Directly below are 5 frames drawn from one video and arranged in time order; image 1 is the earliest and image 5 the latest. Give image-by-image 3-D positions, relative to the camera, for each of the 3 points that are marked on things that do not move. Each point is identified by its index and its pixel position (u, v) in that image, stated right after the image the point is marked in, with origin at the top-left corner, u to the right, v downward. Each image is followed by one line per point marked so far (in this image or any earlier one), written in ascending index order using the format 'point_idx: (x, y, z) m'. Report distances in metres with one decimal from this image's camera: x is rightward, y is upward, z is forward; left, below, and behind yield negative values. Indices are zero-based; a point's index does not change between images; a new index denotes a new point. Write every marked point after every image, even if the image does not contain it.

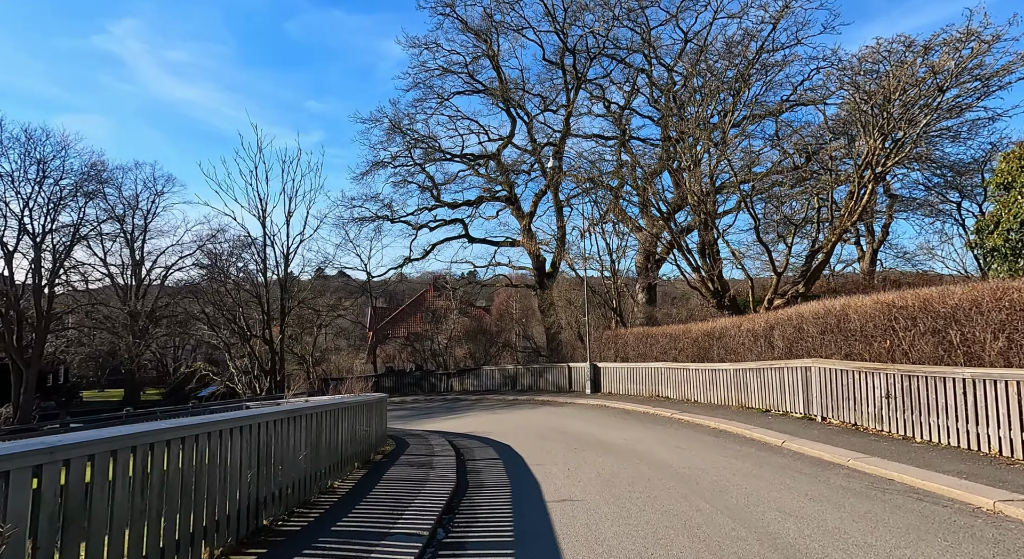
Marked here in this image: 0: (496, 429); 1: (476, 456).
0: (-0.4, -3.9, +19.7) m
1: (-0.7, -3.4, +14.3) m
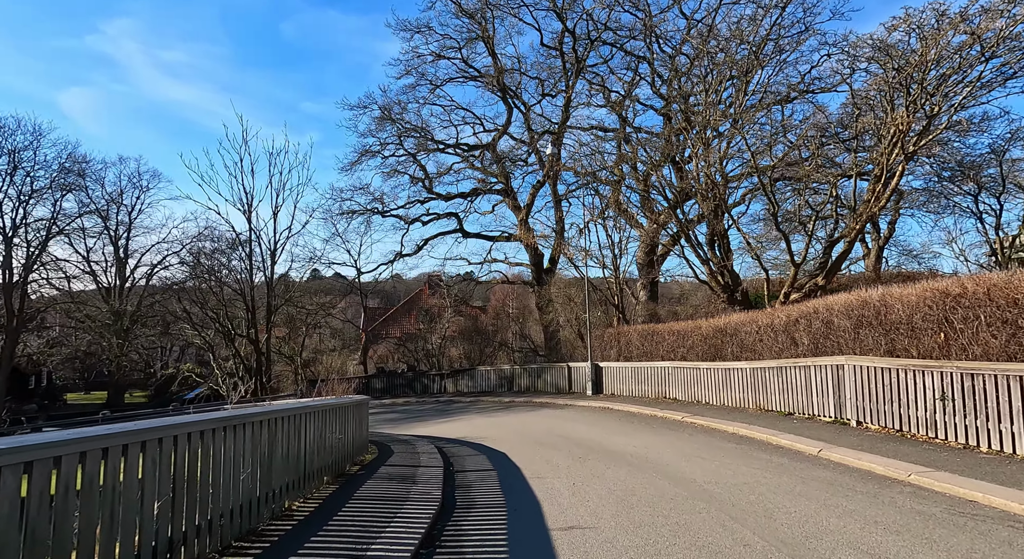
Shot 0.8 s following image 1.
0: (-0.5, -3.7, +18.1) m
1: (-0.8, -3.2, +12.7) m
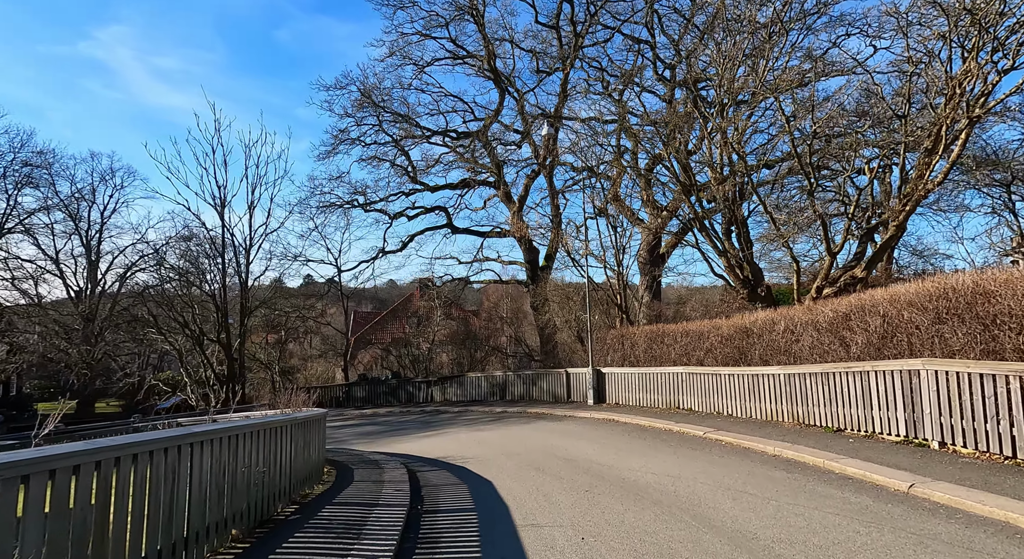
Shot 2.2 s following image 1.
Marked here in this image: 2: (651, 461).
0: (-0.7, -3.5, +15.4) m
1: (-0.9, -3.0, +10.1) m
2: (+2.0, -2.7, +11.1) m
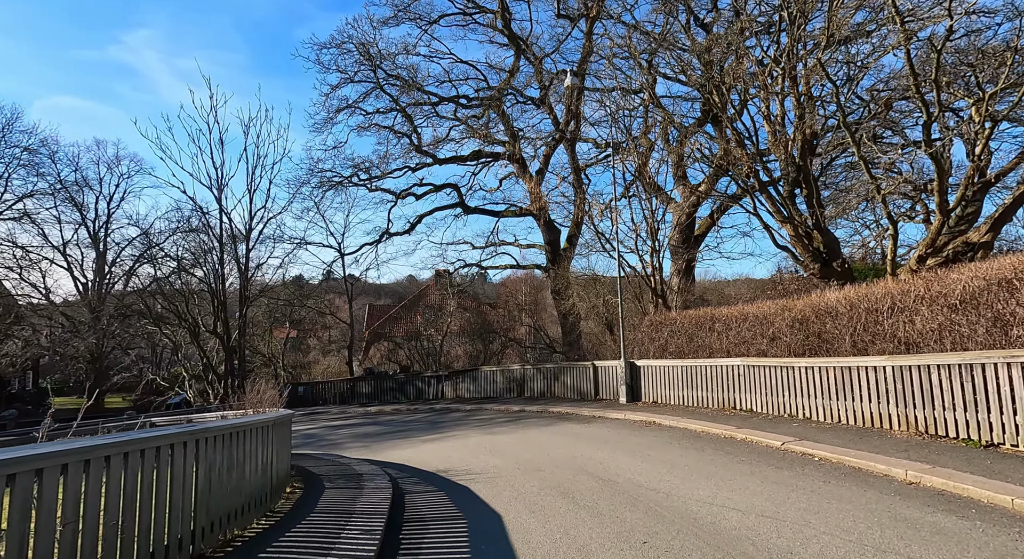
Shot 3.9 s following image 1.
0: (-0.4, -3.0, +12.3) m
1: (-0.8, -2.5, +7.0) m
2: (+2.2, -2.2, +7.9) m
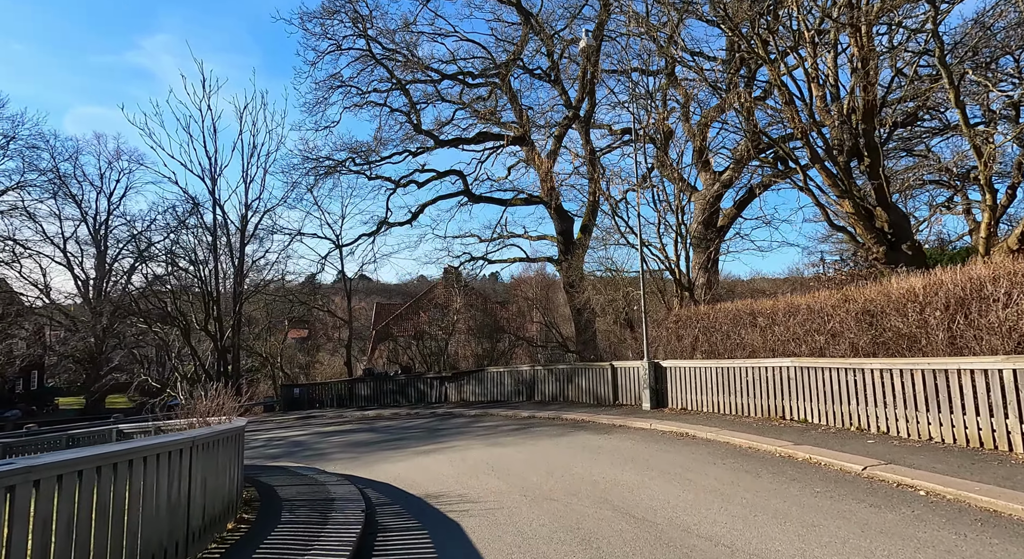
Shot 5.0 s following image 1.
0: (-0.3, -2.8, +10.1) m
1: (-0.8, -2.2, +4.7) m
2: (+2.2, -2.0, +5.6) m
